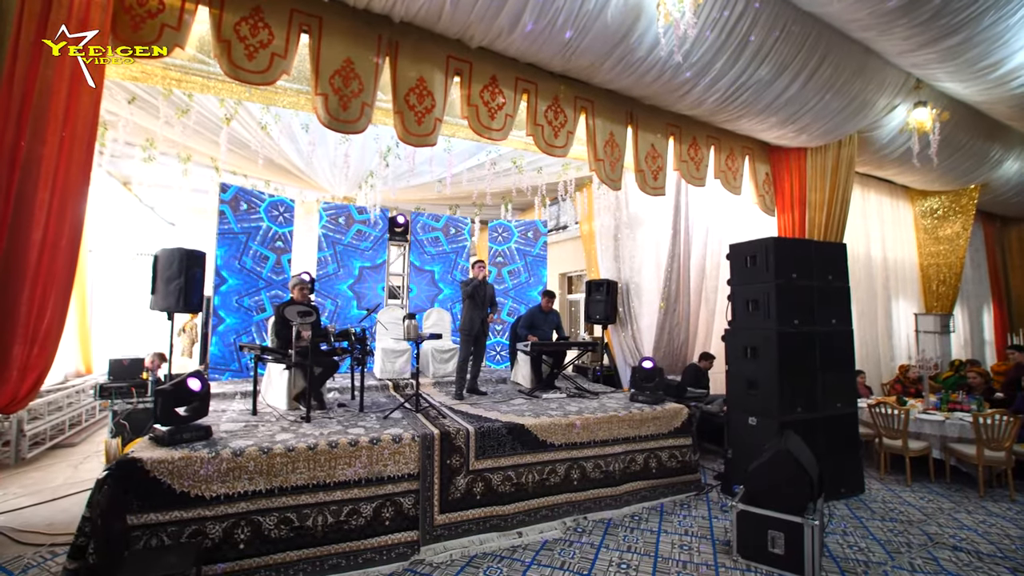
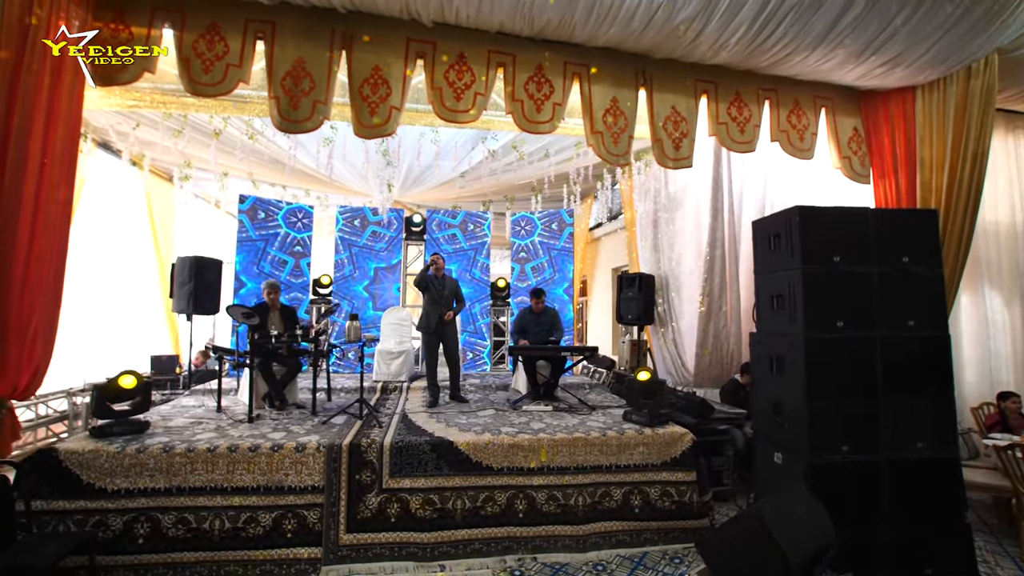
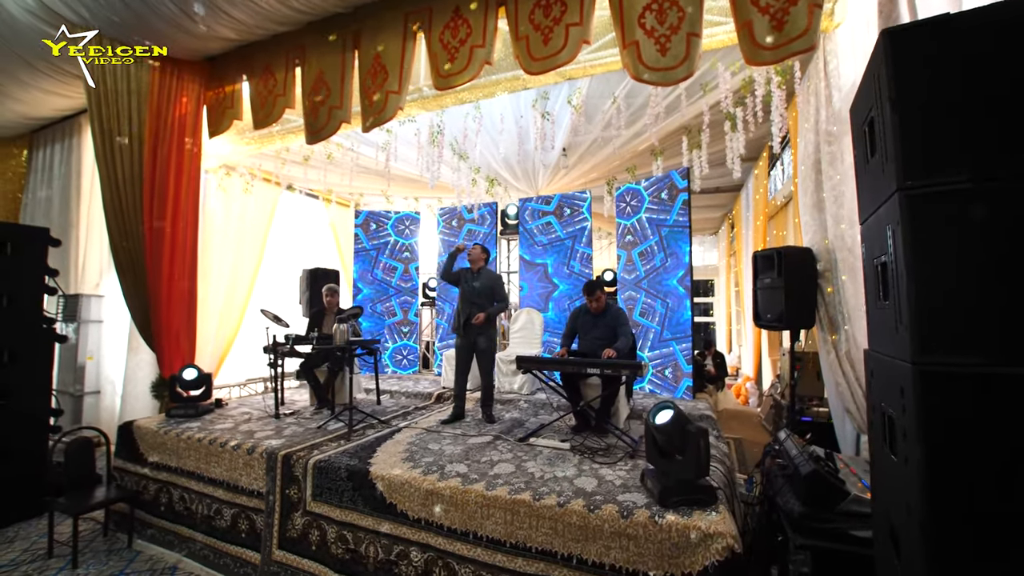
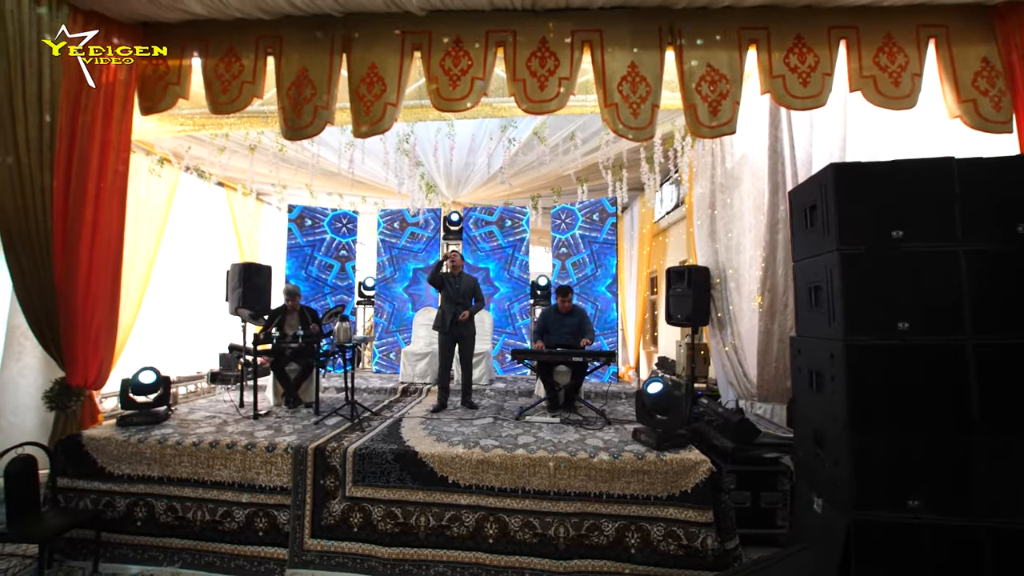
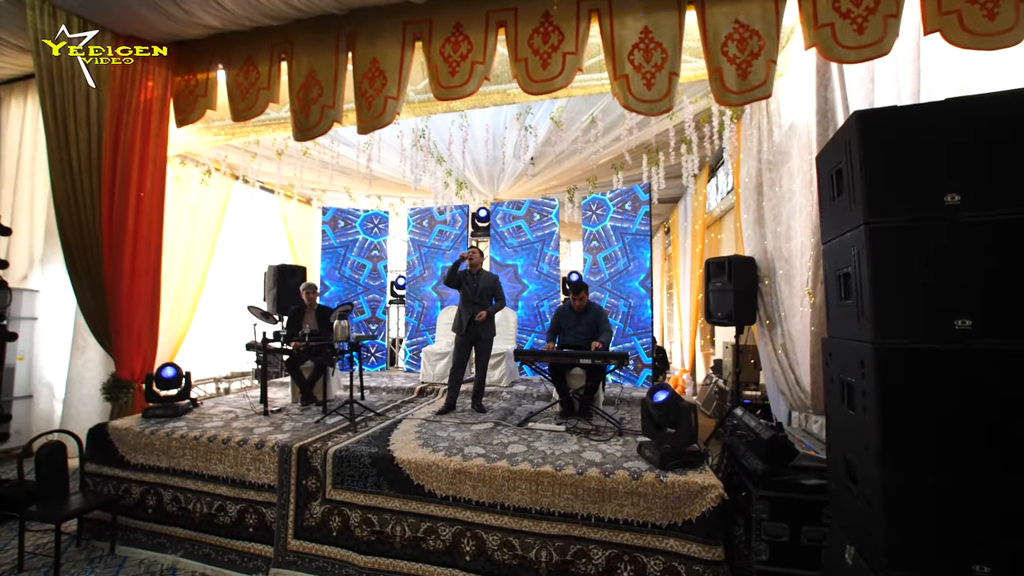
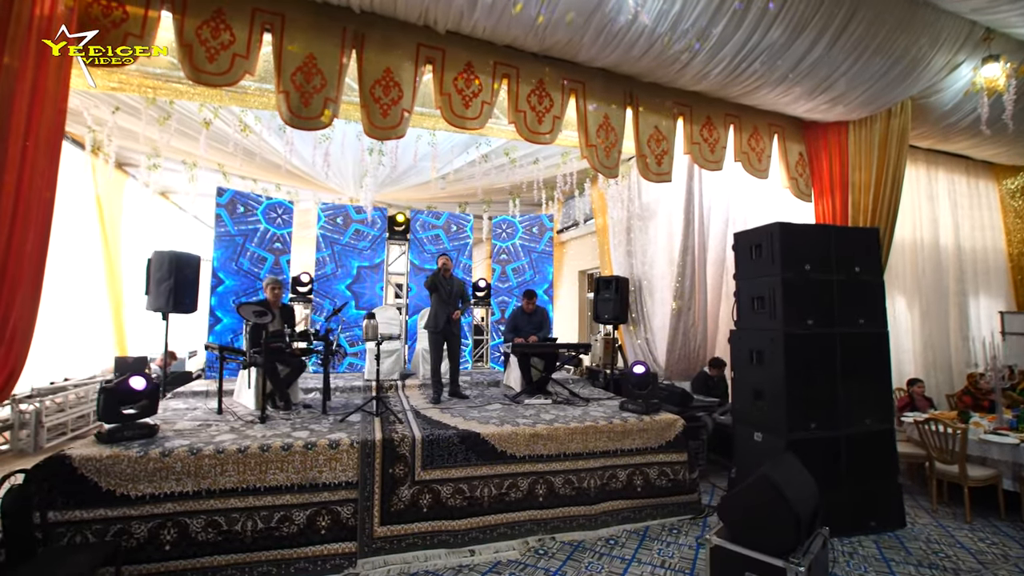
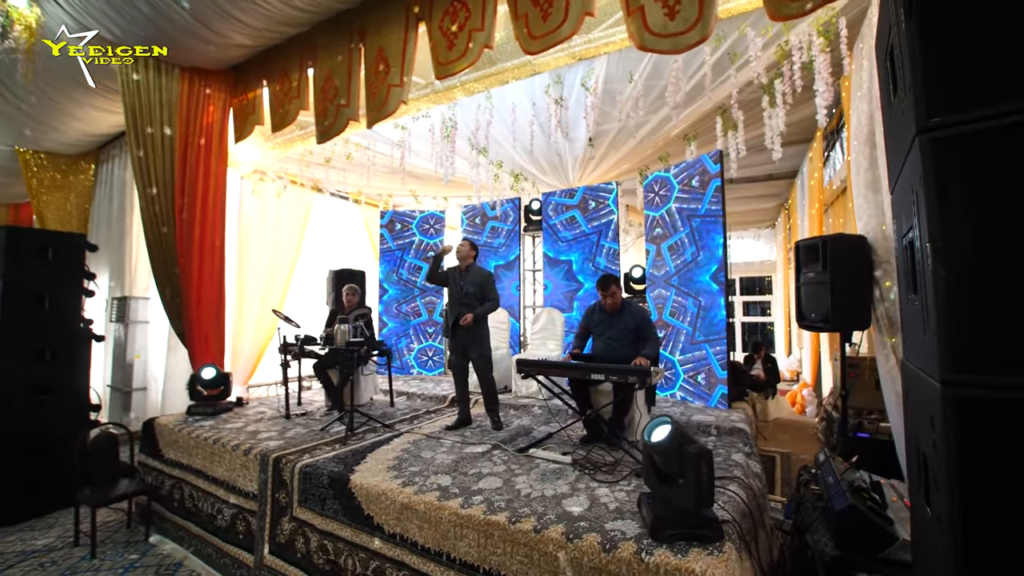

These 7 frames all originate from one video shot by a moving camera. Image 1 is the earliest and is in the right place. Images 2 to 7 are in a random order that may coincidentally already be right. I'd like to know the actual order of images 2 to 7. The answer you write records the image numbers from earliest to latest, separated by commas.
6, 2, 4, 5, 3, 7
